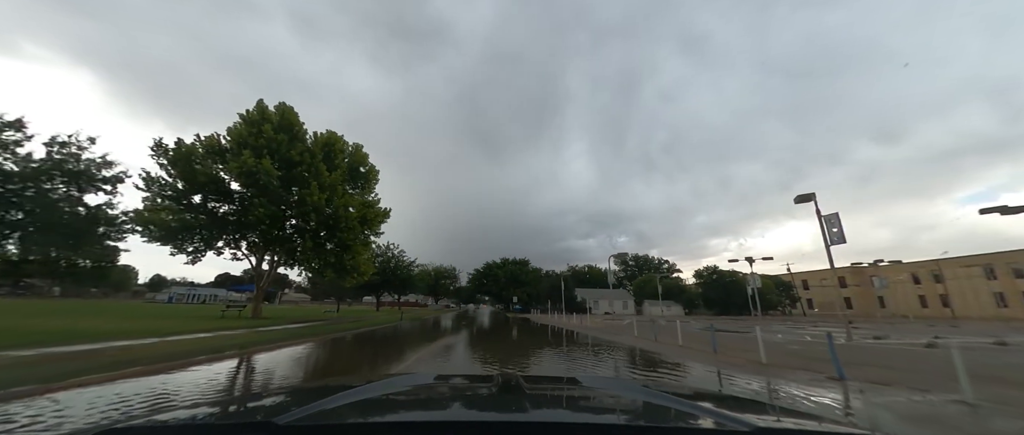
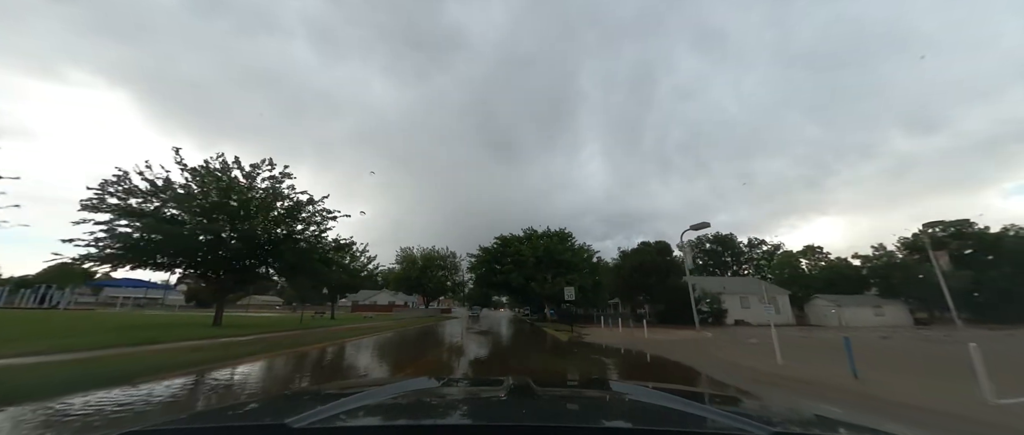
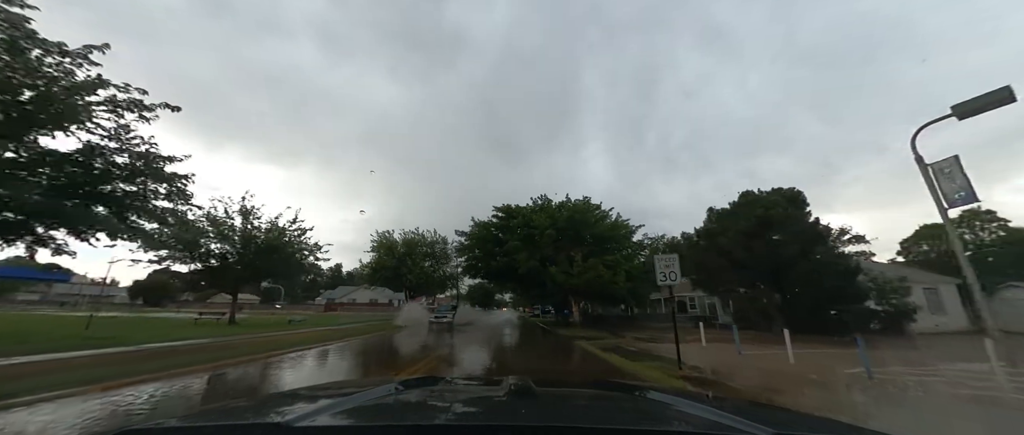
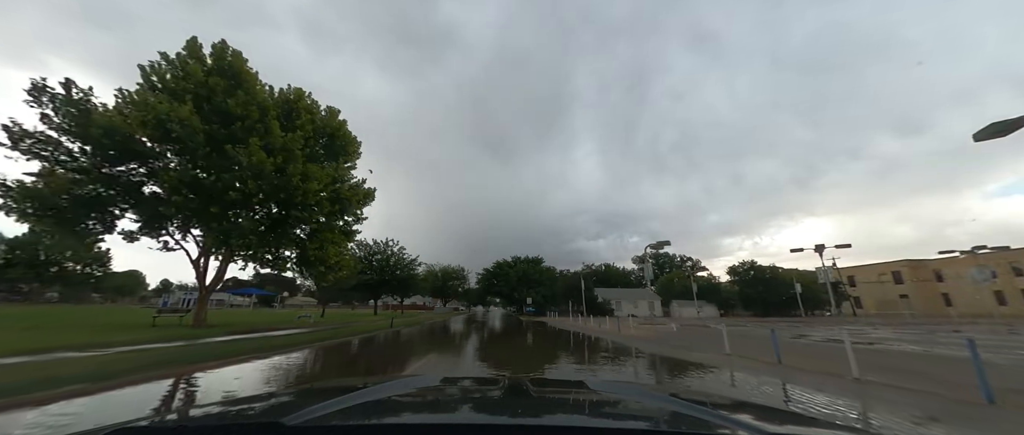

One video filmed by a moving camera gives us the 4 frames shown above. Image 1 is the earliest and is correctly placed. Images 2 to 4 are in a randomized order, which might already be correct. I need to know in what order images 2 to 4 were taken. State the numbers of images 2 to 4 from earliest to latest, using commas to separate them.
4, 2, 3
